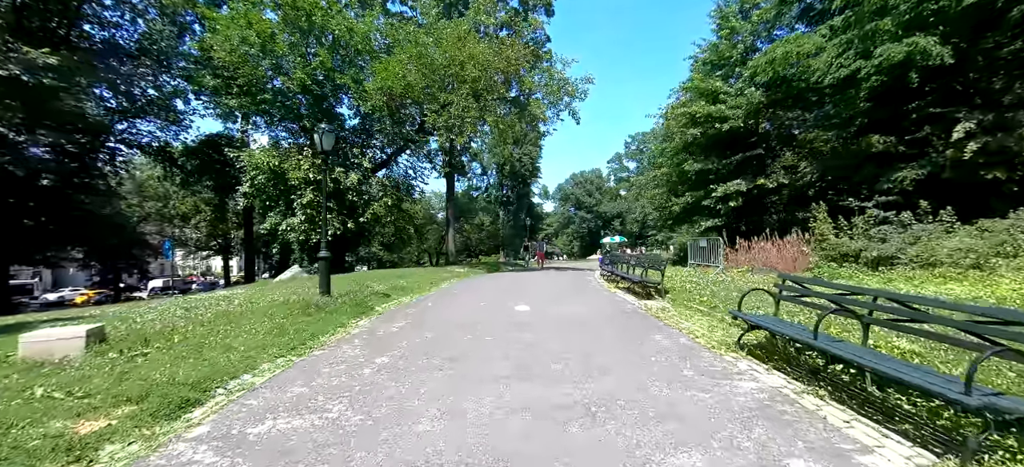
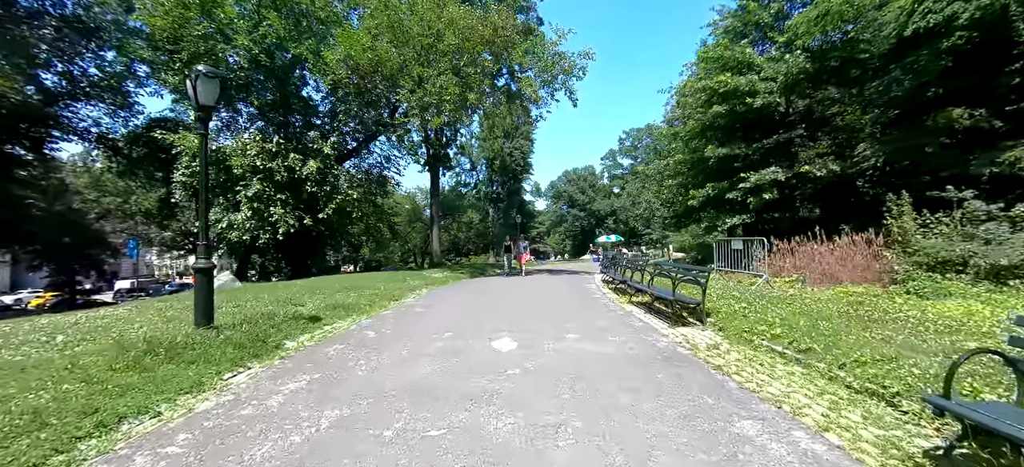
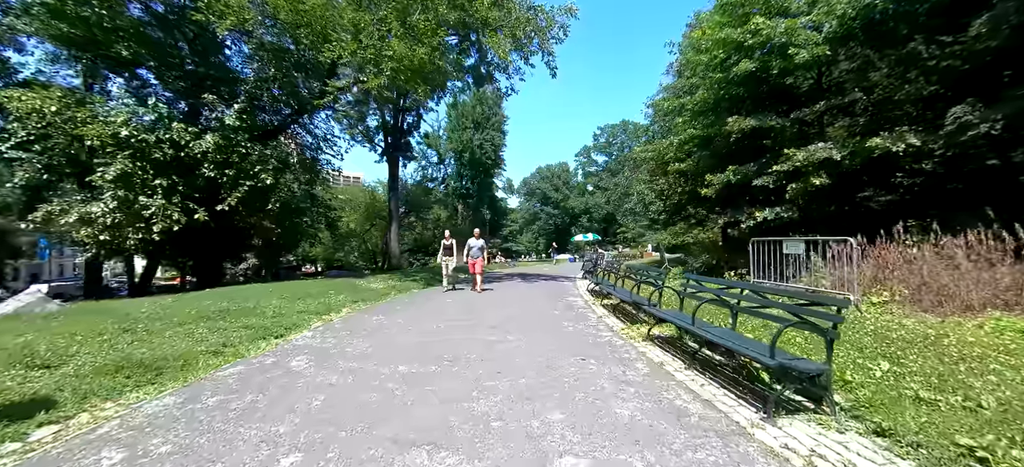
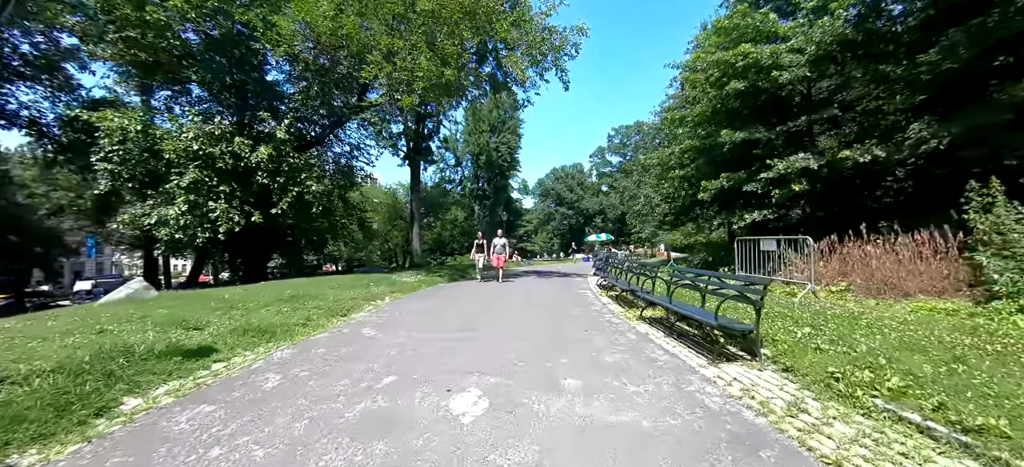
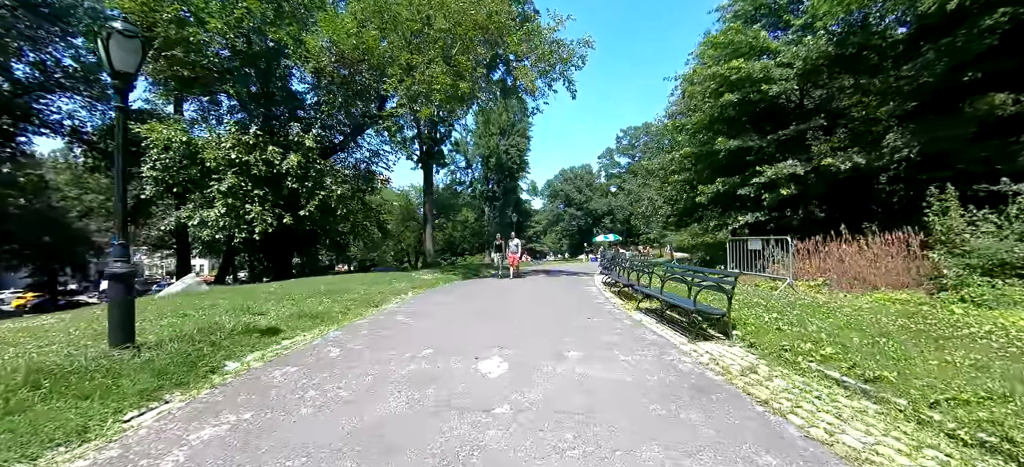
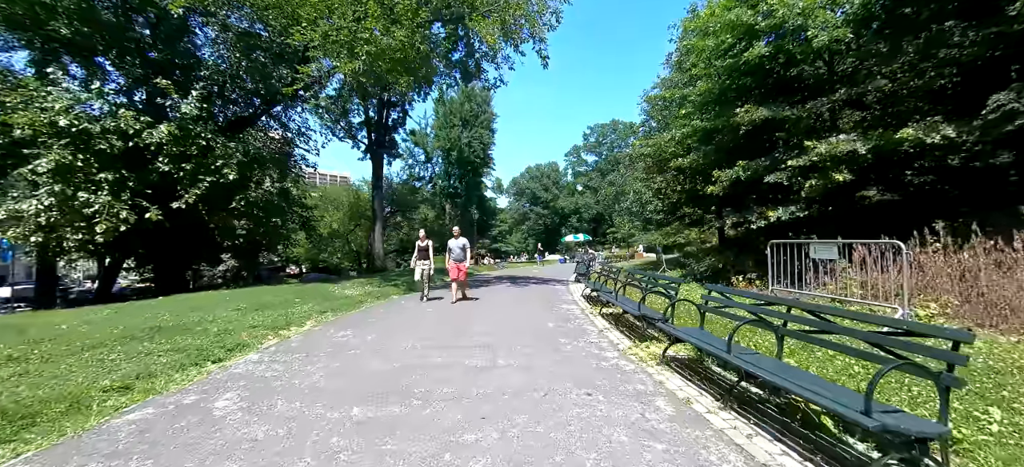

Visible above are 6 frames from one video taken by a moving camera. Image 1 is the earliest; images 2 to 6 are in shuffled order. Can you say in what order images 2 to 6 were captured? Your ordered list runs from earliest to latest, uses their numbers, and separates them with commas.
2, 5, 4, 3, 6
